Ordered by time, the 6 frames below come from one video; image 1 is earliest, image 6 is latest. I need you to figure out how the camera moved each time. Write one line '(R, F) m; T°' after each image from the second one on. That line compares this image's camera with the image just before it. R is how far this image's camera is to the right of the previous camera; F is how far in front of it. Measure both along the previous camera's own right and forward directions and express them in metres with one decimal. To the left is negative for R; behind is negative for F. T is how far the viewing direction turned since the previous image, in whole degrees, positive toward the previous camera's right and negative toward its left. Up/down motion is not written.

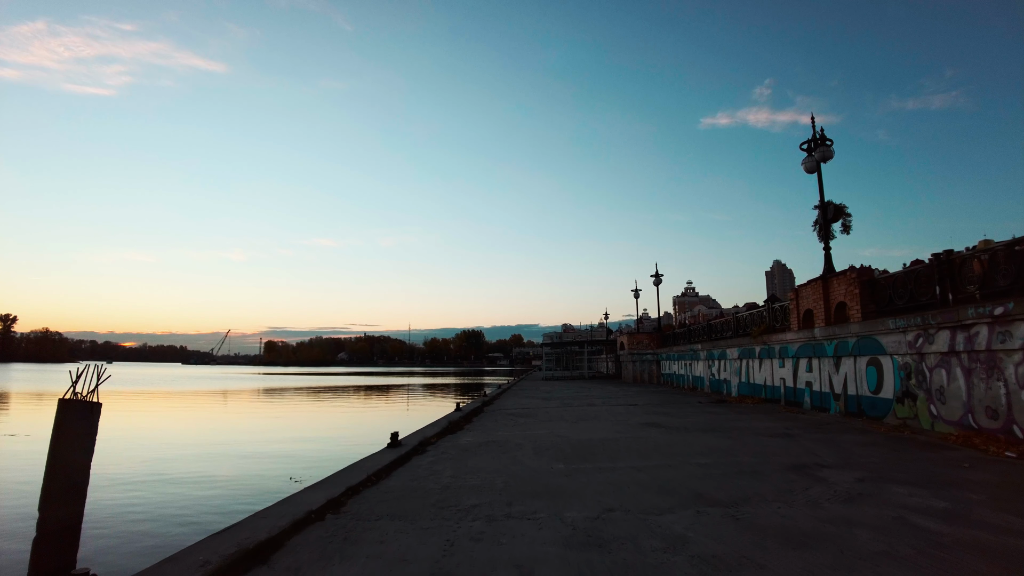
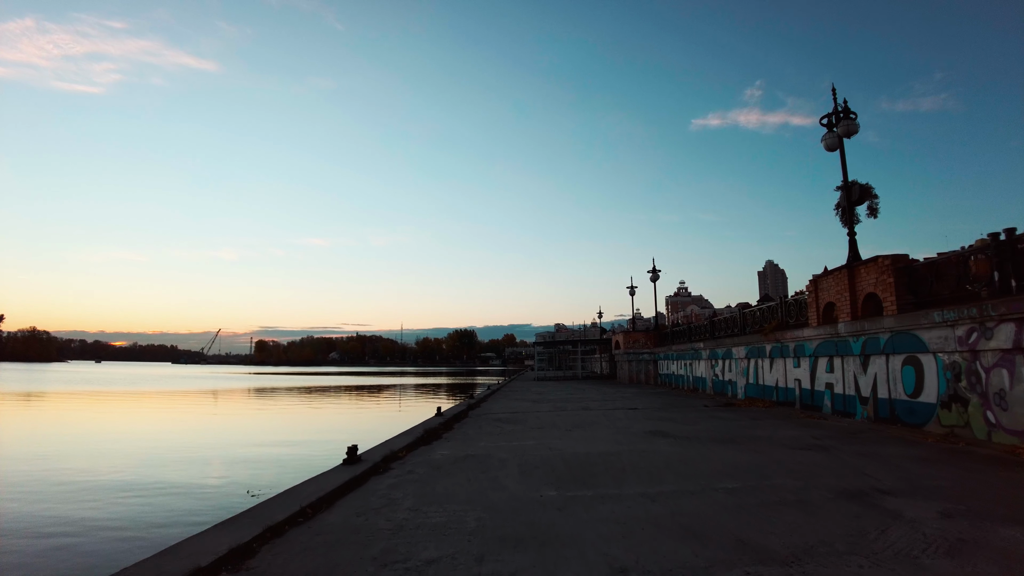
(+0.1, +1.6) m; +1°
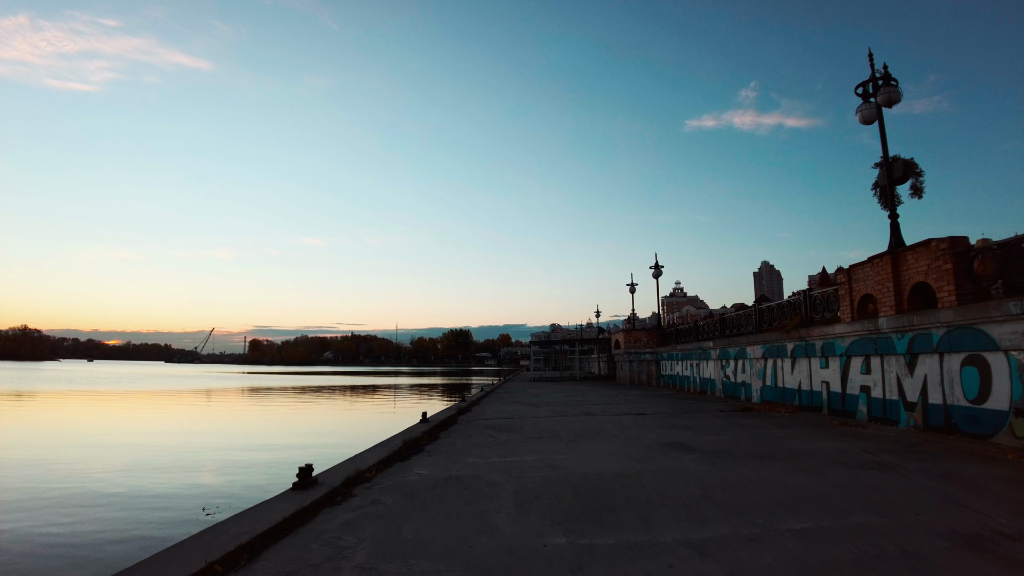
(0.0, +1.5) m; 0°
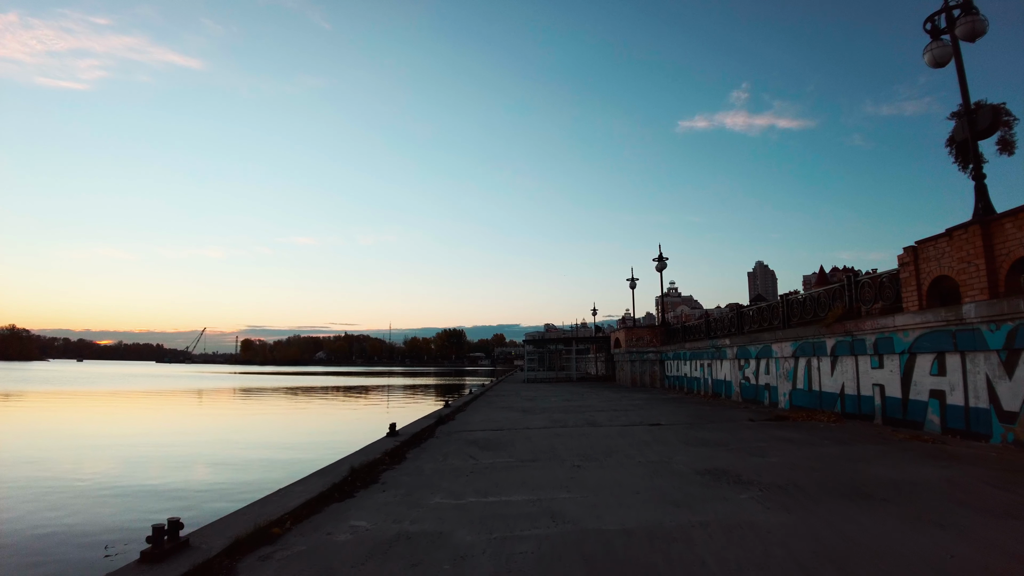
(+0.1, +2.3) m; +1°
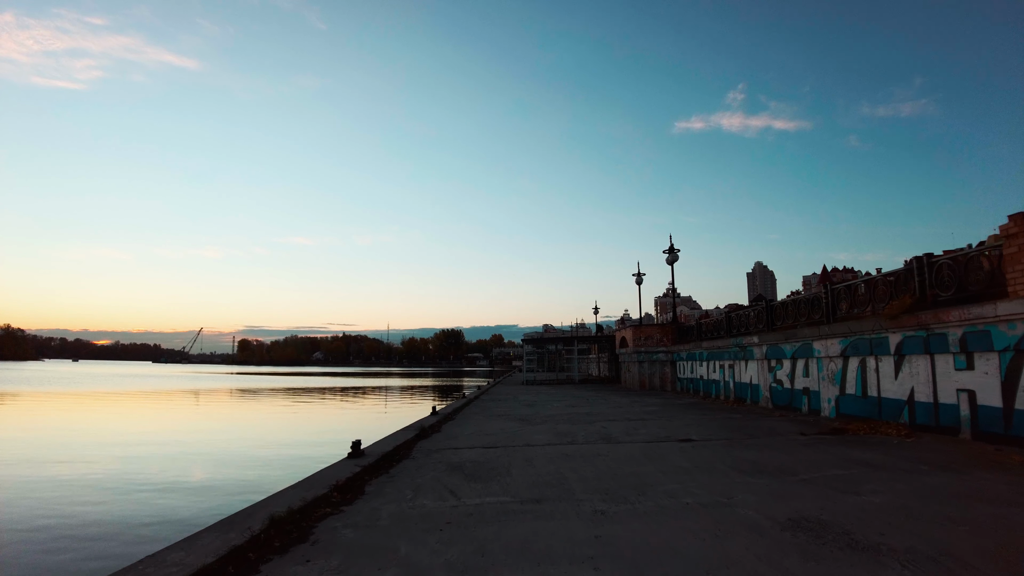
(0.0, +2.1) m; 0°
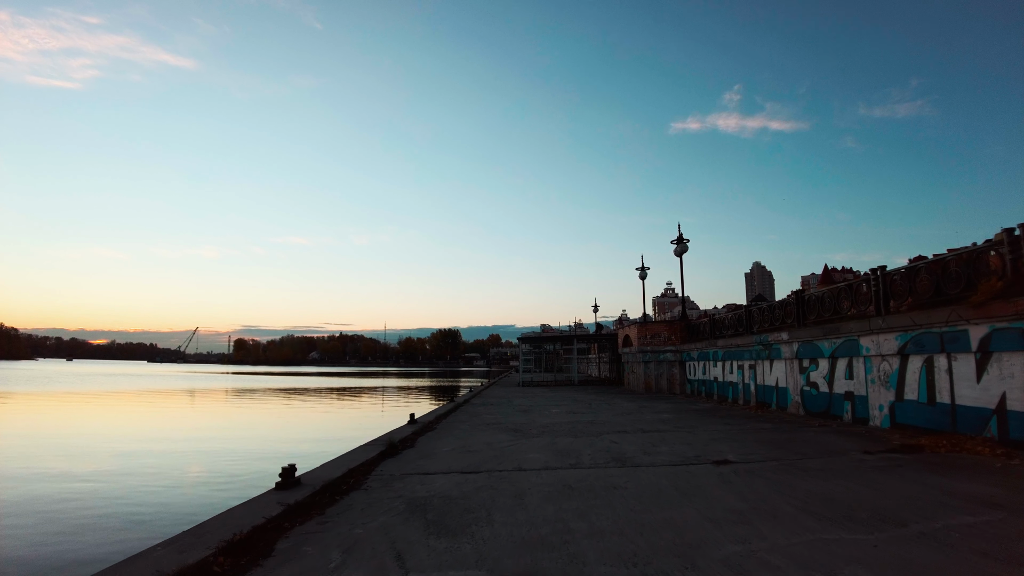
(+0.1, +2.0) m; 0°
